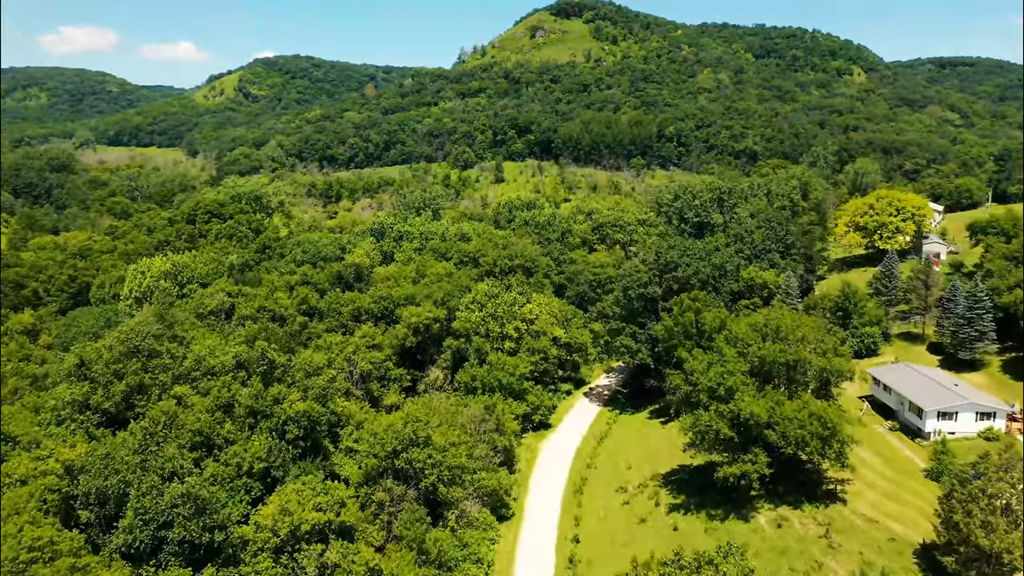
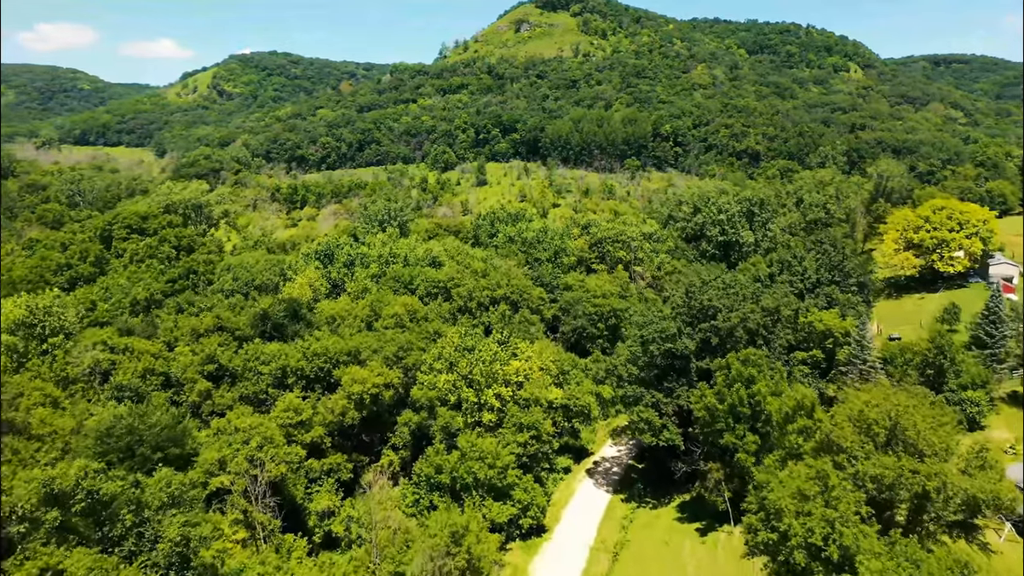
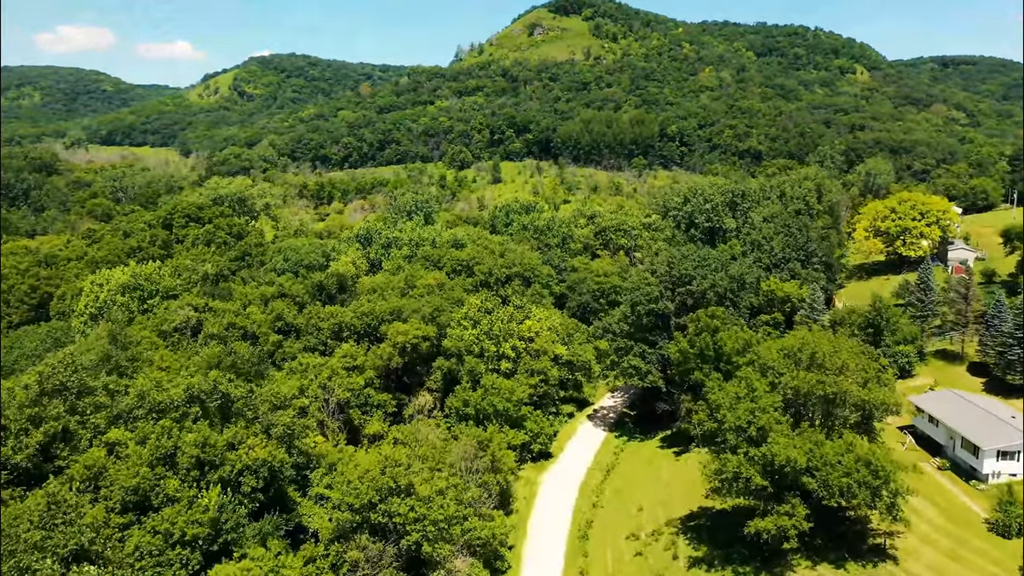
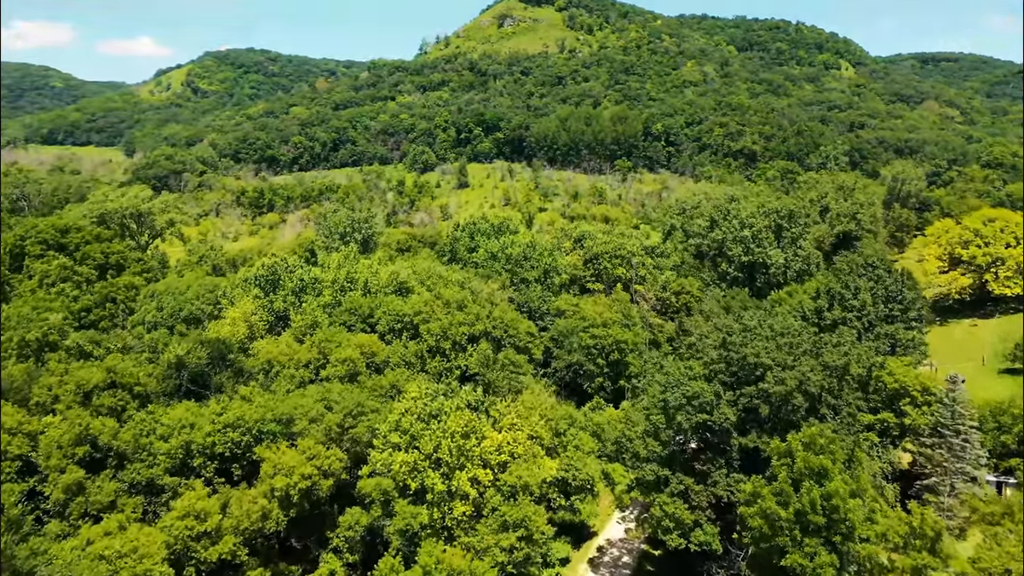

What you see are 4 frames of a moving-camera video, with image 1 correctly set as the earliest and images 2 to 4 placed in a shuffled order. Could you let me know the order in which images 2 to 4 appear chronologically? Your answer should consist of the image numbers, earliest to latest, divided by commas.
3, 2, 4
